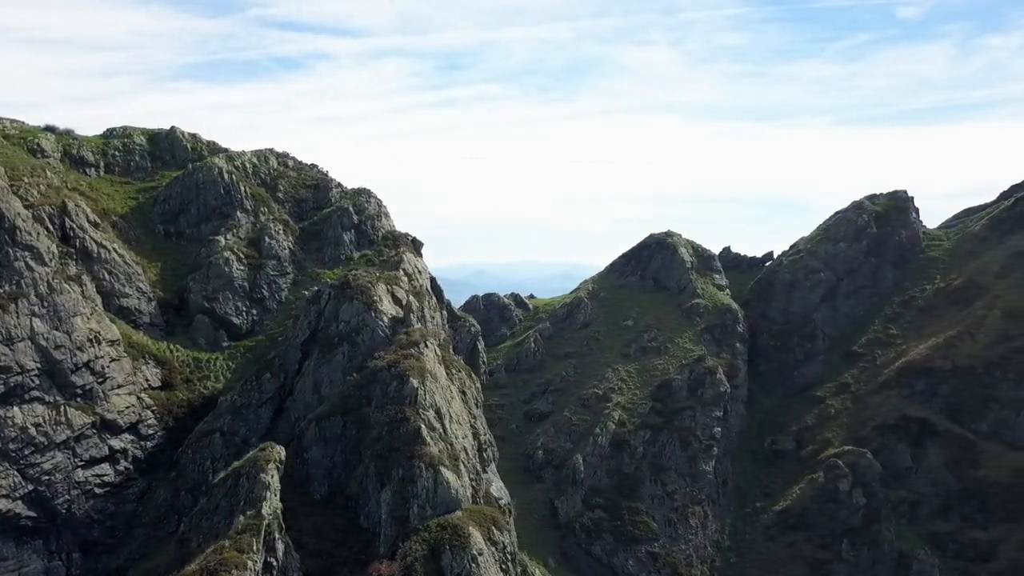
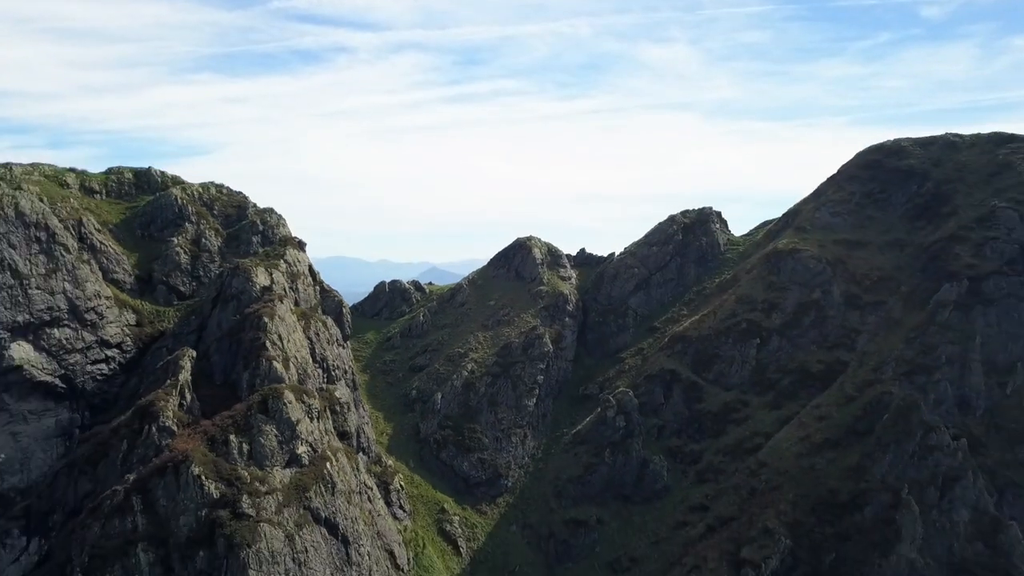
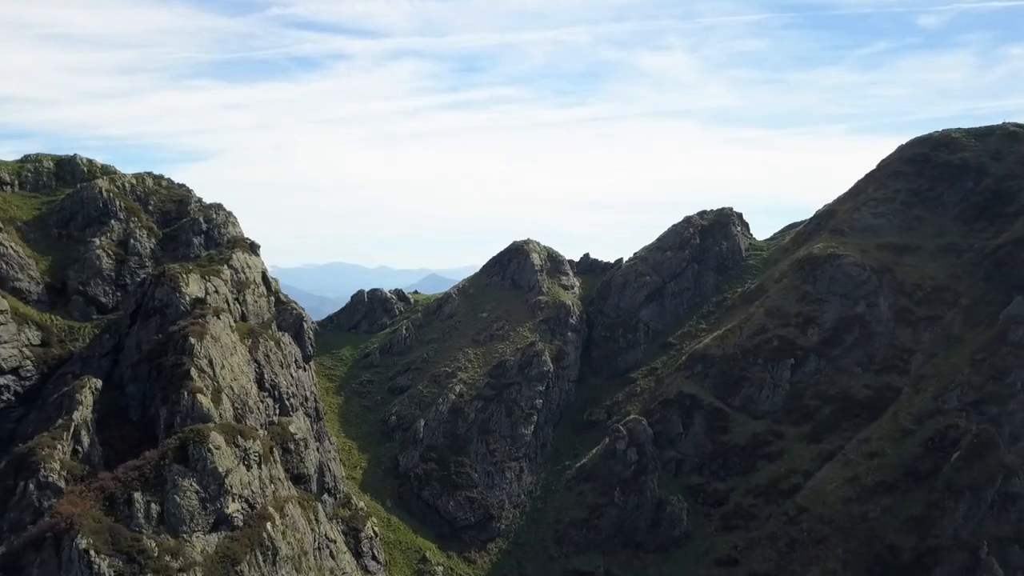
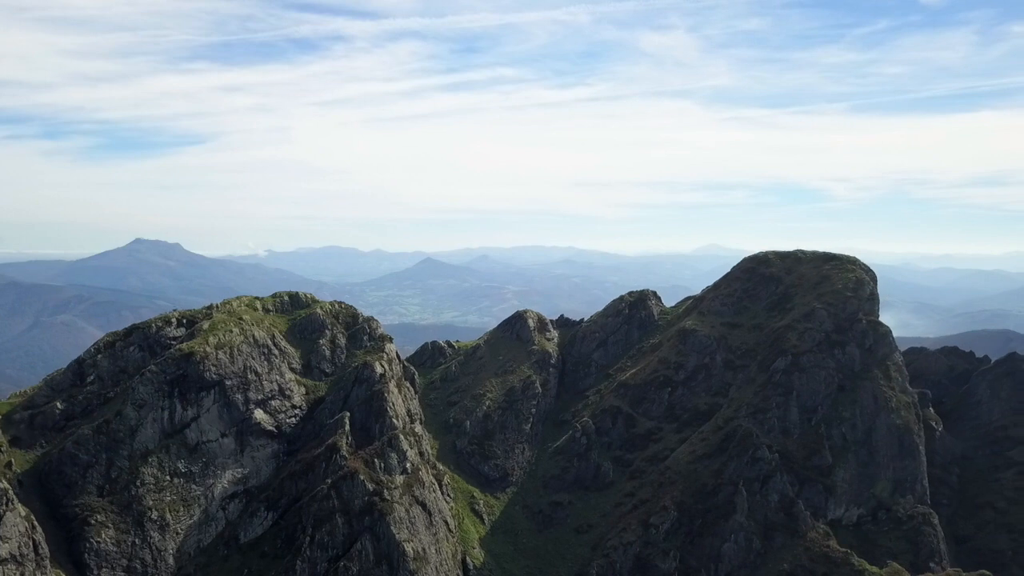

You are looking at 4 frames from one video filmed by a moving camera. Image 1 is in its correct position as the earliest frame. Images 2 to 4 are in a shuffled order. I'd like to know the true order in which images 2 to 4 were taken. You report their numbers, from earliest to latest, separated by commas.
3, 2, 4
